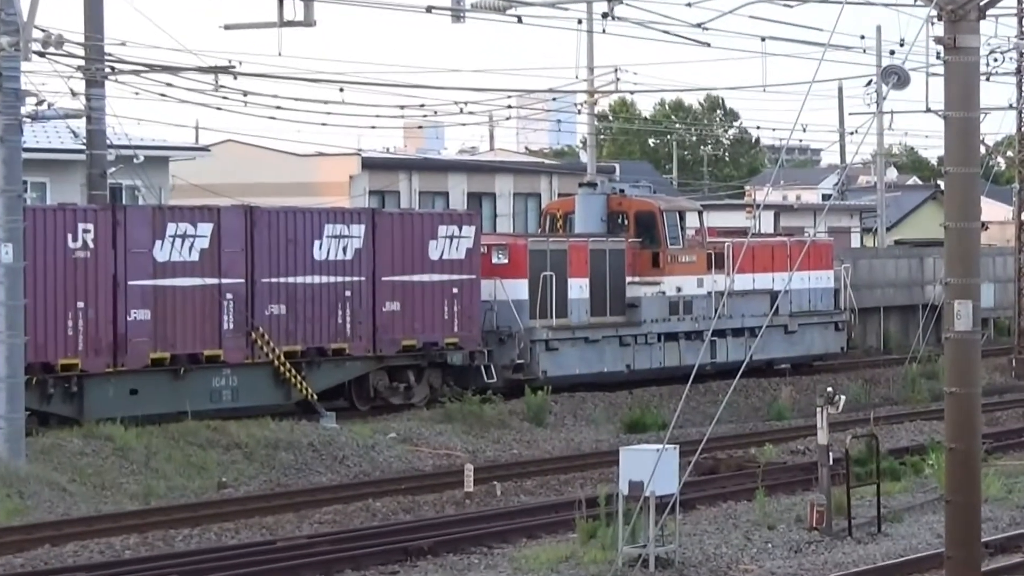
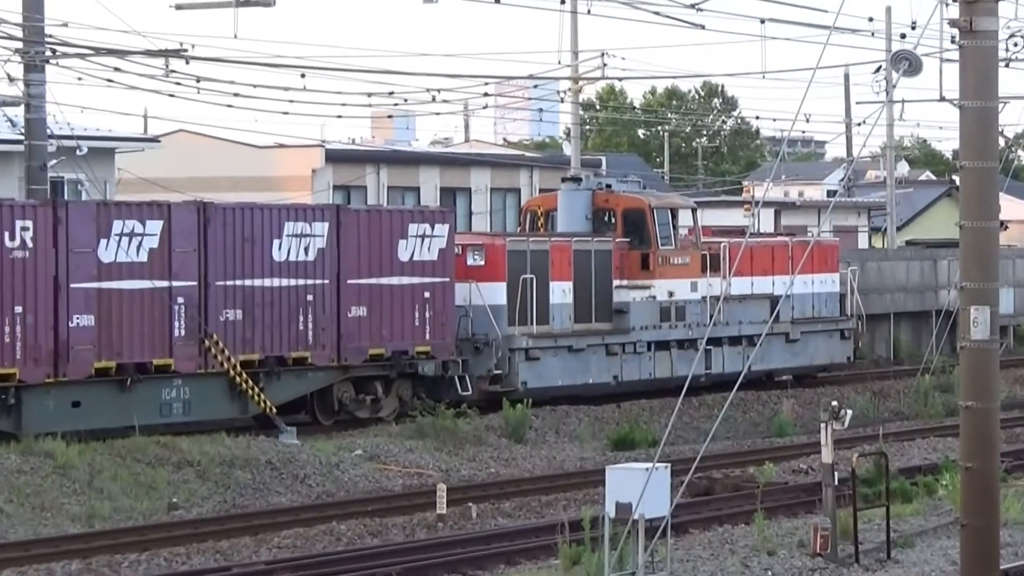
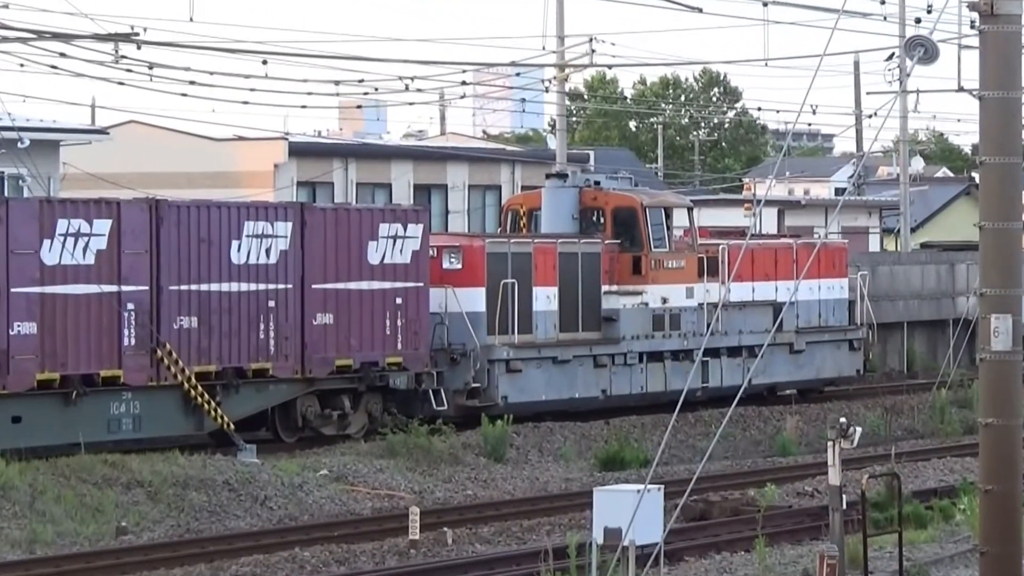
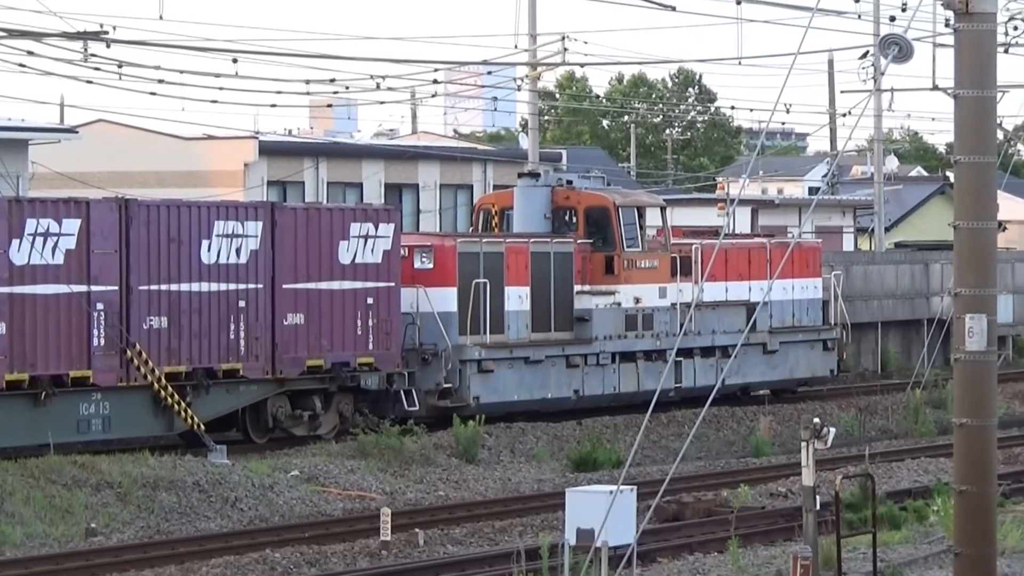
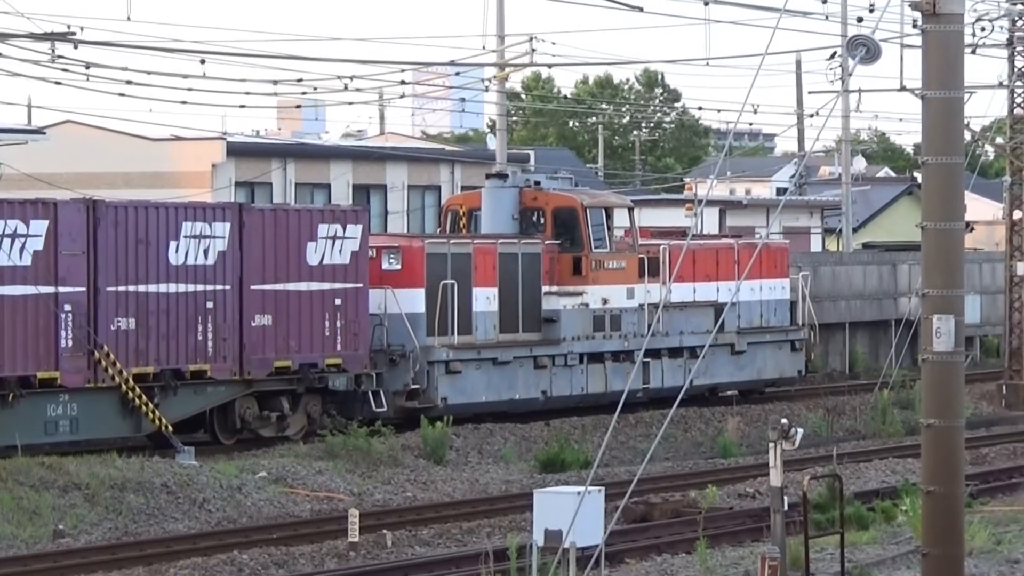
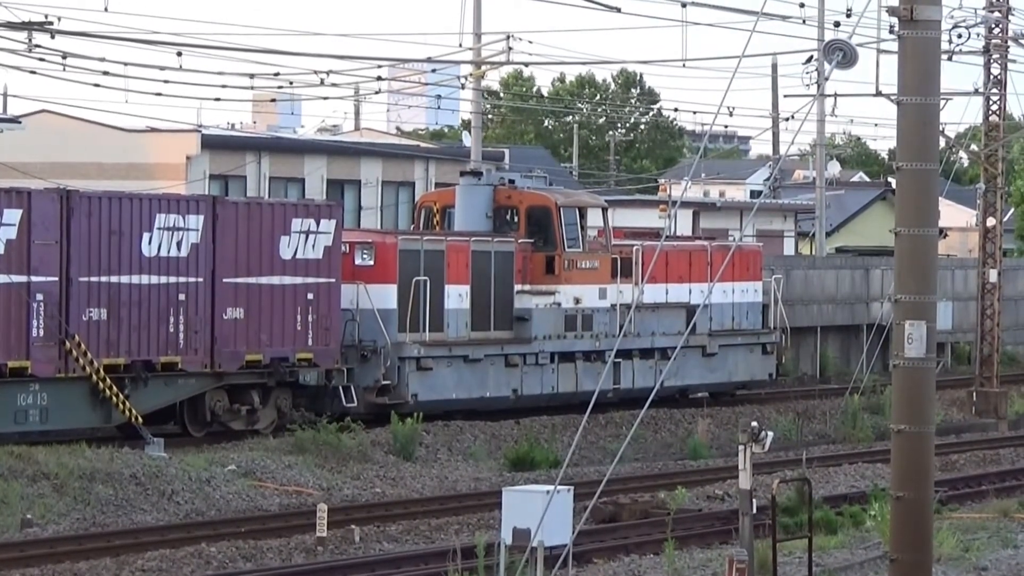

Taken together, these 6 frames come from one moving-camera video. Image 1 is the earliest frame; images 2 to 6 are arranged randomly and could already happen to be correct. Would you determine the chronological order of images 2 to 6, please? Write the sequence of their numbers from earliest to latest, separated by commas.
2, 3, 4, 5, 6
